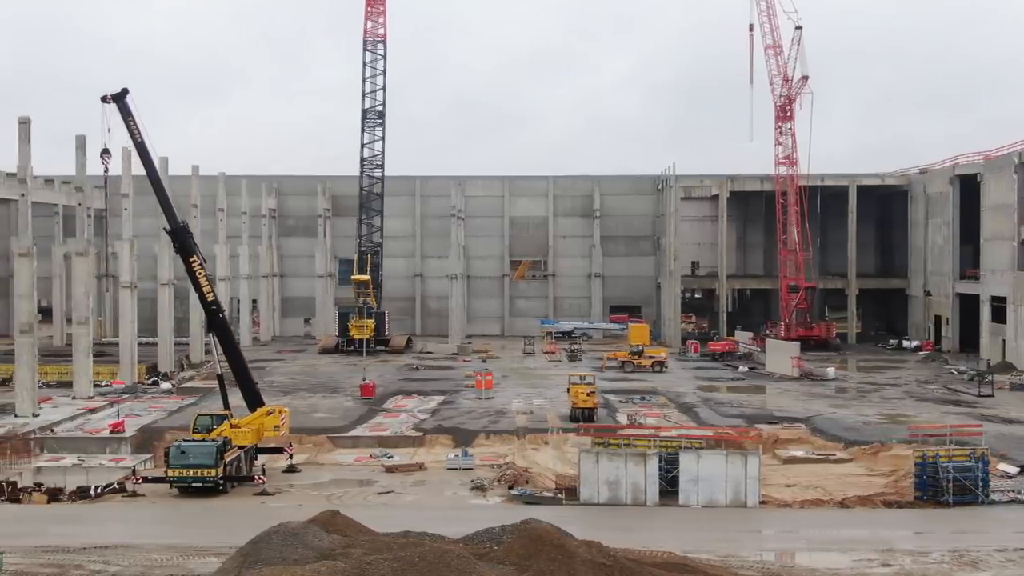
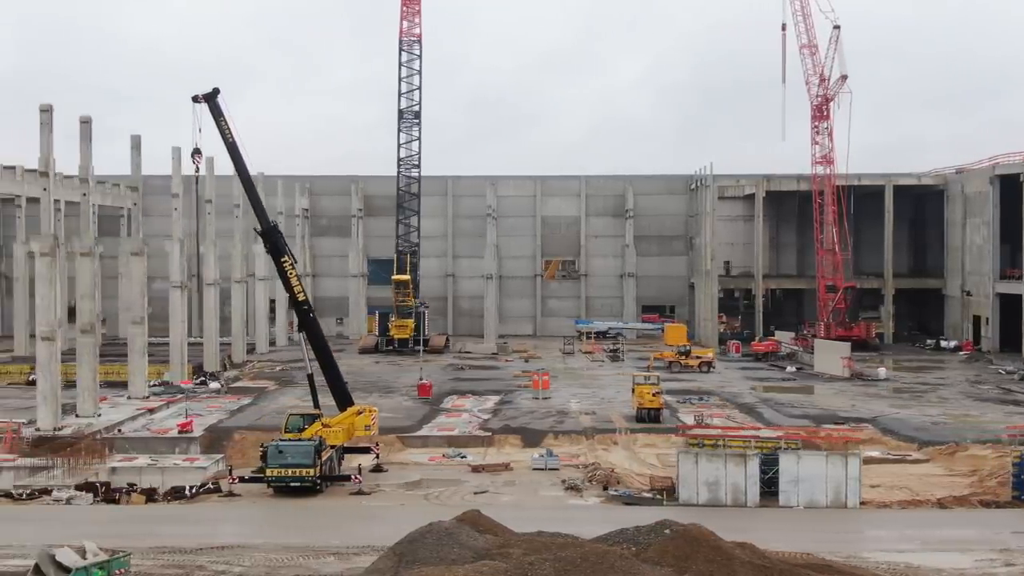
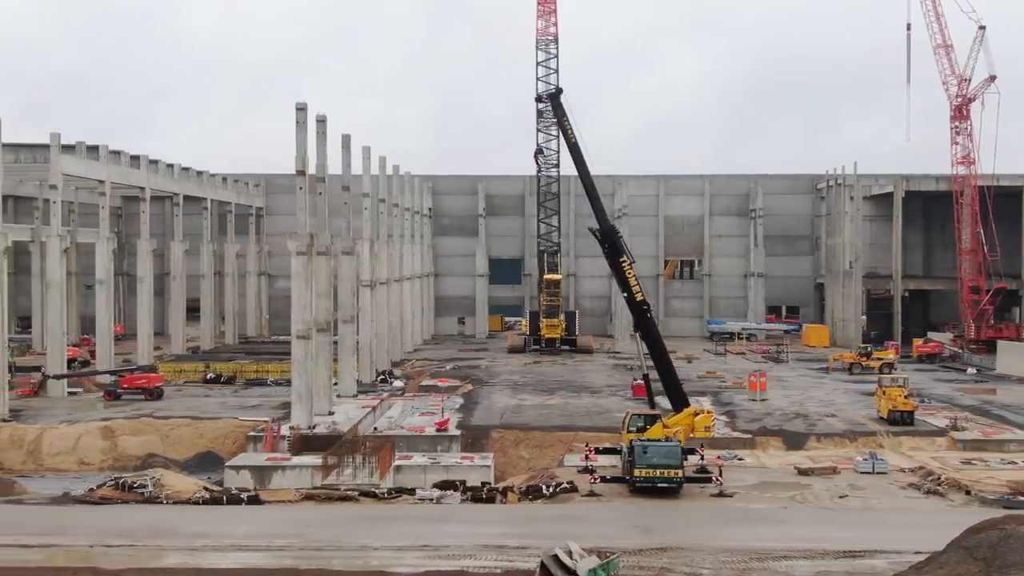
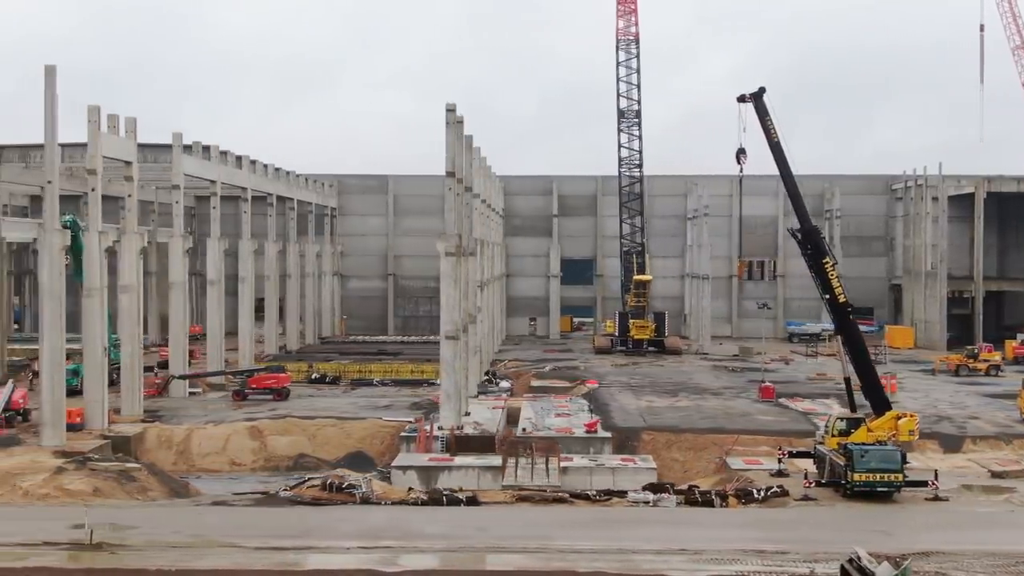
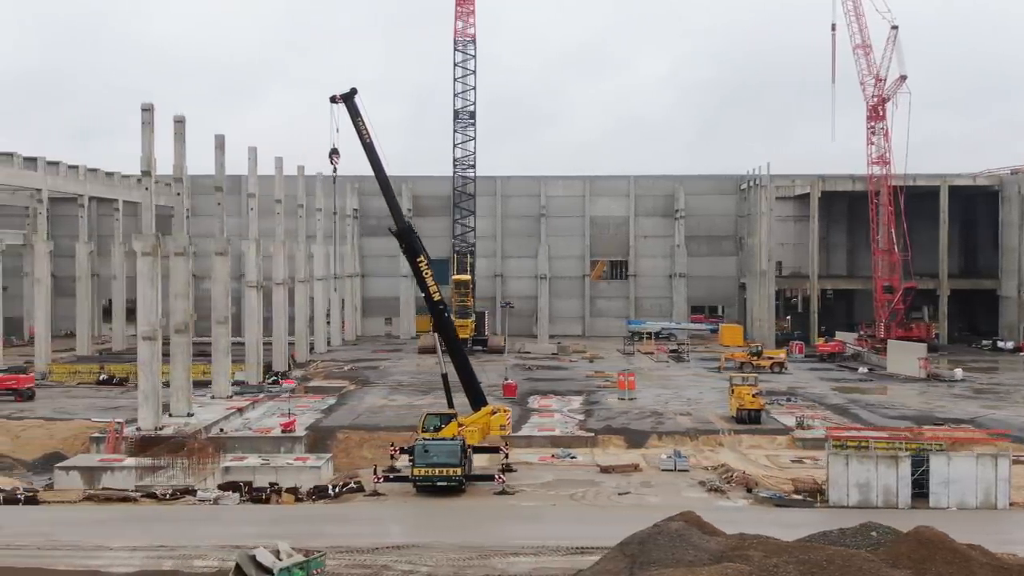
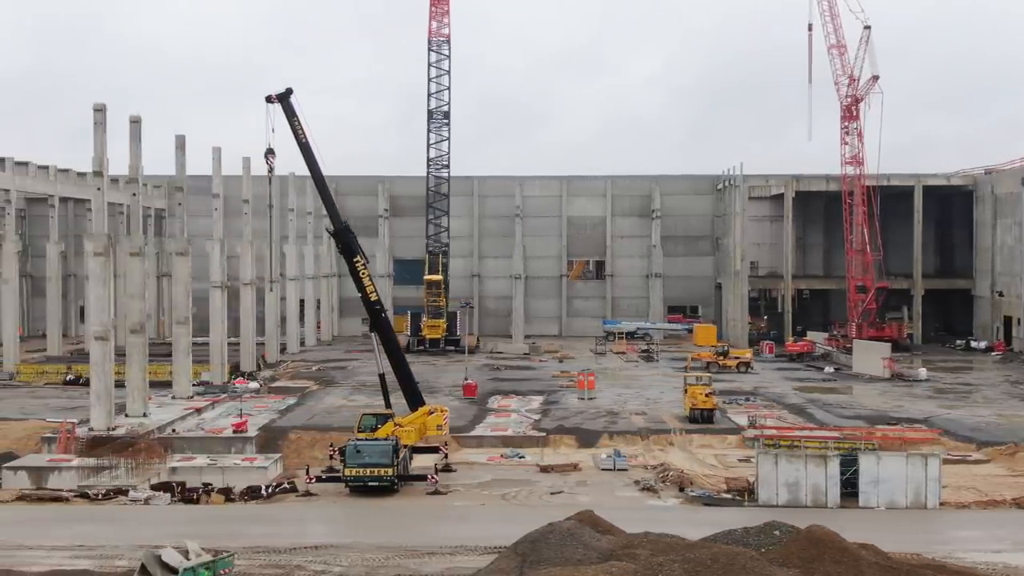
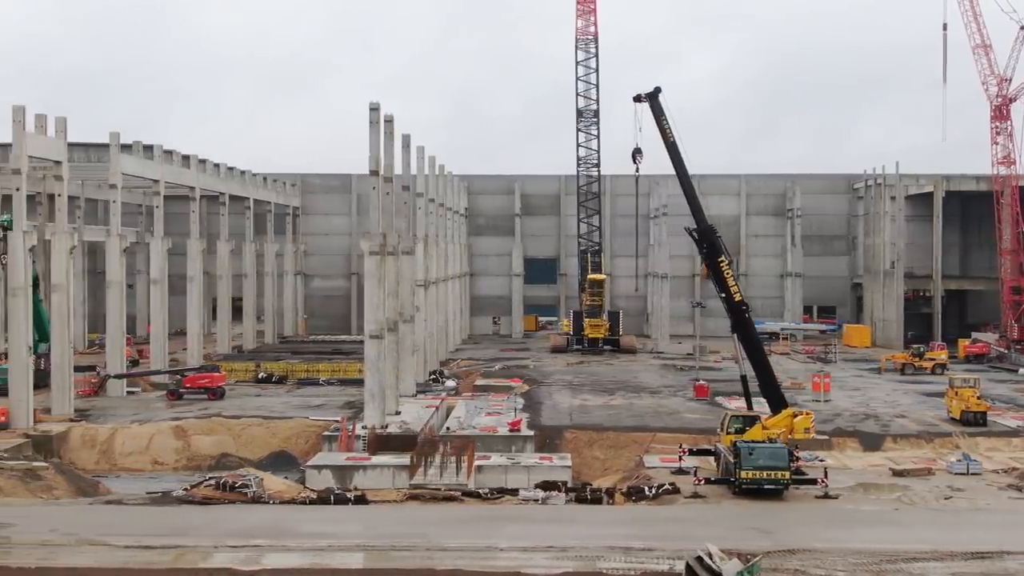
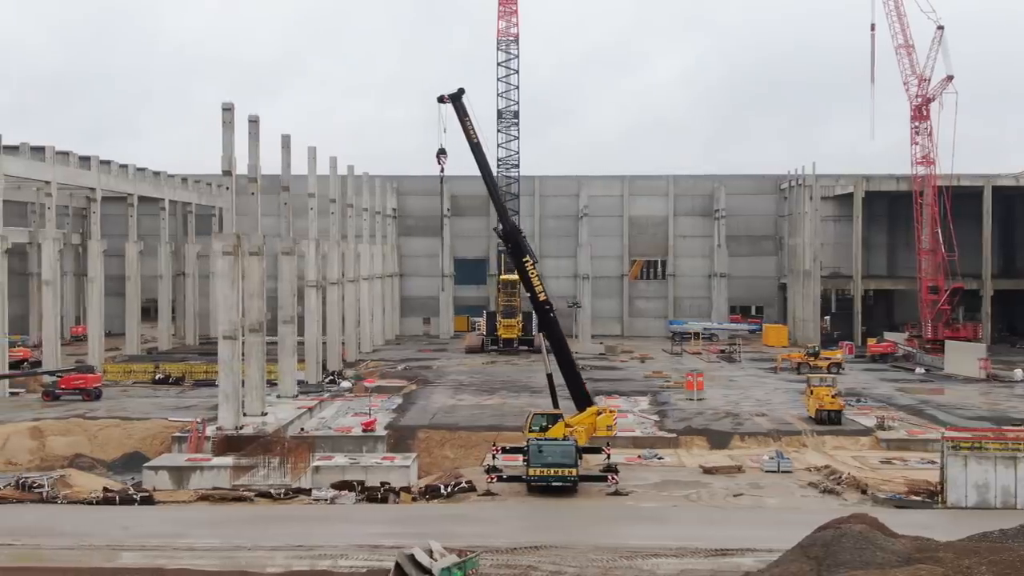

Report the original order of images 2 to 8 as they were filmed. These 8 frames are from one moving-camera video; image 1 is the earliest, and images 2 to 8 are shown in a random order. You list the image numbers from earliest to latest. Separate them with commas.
2, 6, 5, 8, 3, 7, 4
